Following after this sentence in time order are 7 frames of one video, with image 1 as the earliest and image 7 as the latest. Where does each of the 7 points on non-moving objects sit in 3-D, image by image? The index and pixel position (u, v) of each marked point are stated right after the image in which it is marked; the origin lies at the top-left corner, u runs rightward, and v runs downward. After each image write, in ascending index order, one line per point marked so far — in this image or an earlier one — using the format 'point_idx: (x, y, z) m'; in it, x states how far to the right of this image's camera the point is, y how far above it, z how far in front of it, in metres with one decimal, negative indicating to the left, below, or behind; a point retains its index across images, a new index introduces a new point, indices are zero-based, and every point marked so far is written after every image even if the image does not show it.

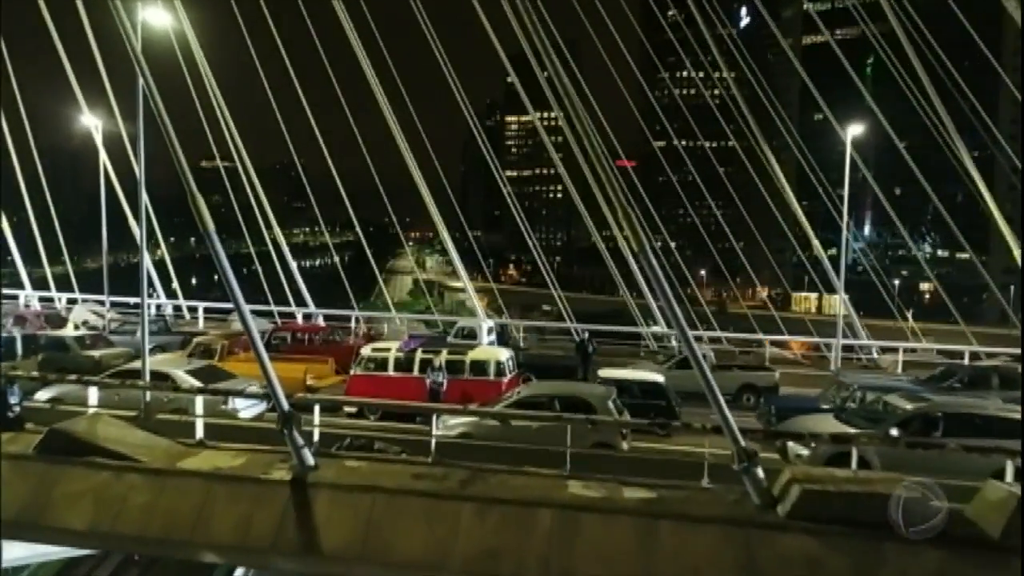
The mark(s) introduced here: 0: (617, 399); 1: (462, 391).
0: (+1.1, -1.2, +10.0) m
1: (-0.7, -1.4, +12.3) m
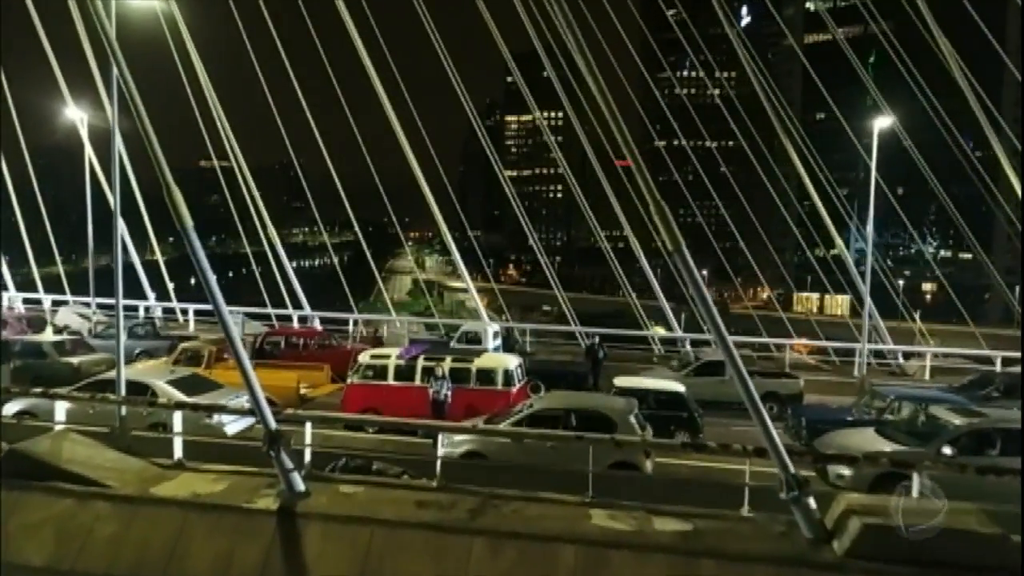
0: (+1.3, -1.2, +9.2) m
1: (-0.5, -1.4, +11.4) m
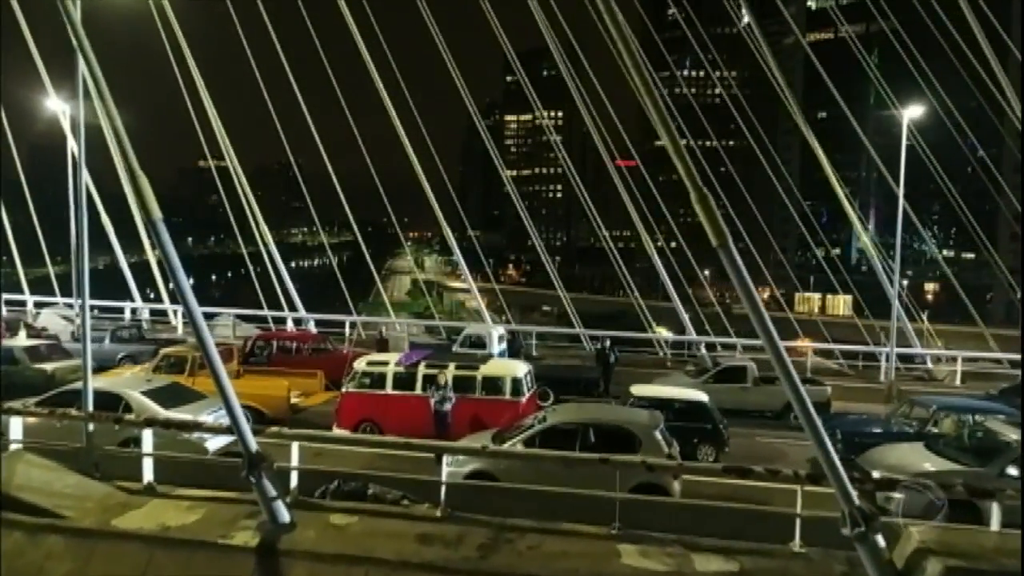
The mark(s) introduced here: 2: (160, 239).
0: (+1.4, -1.3, +8.3) m
1: (-0.4, -1.4, +10.5) m
2: (-2.3, +0.3, +6.1) m
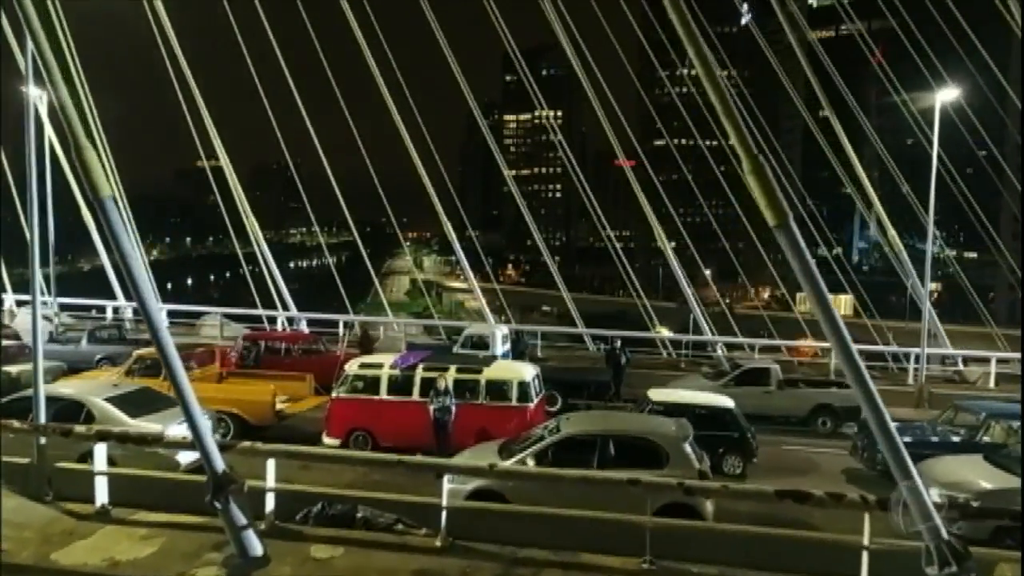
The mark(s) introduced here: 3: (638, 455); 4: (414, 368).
0: (+1.4, -1.2, +7.3) m
1: (-0.4, -1.4, +9.6) m
2: (-2.2, +0.4, +5.1) m
3: (+0.9, -1.3, +7.1) m
4: (-1.1, -0.8, +10.0) m
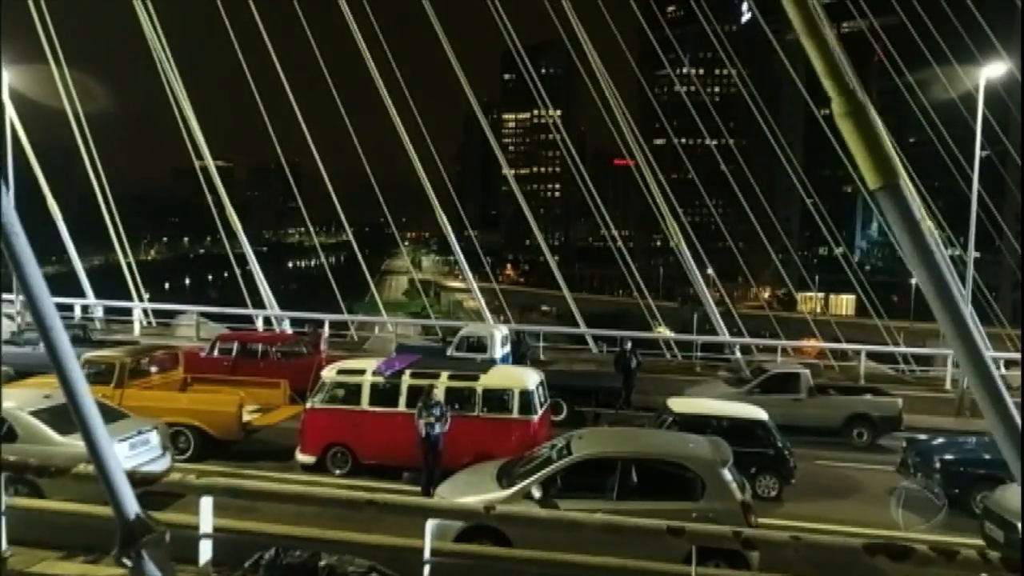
0: (+1.4, -1.2, +6.1) m
1: (-0.4, -1.3, +8.4) m
2: (-2.2, +0.4, +3.9) m
3: (+1.0, -1.2, +5.9) m
4: (-1.0, -0.8, +8.8) m
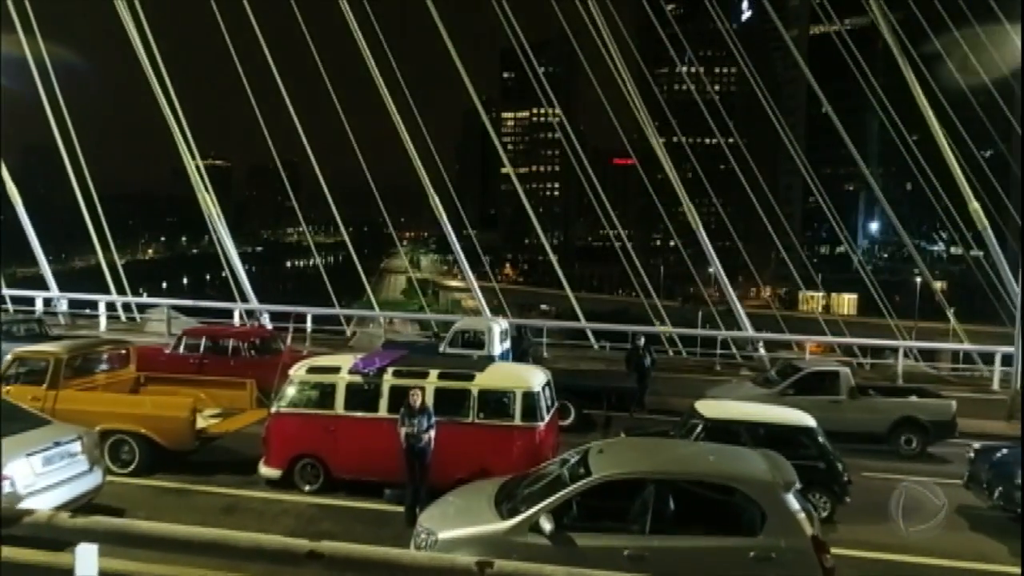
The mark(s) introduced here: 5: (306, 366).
0: (+1.5, -1.0, +4.8) m
1: (-0.4, -1.2, +7.1) m
2: (-2.2, +0.5, +2.6) m
3: (+1.0, -1.1, +4.6) m
4: (-1.0, -0.7, +7.5) m
5: (-1.6, -0.6, +7.4) m
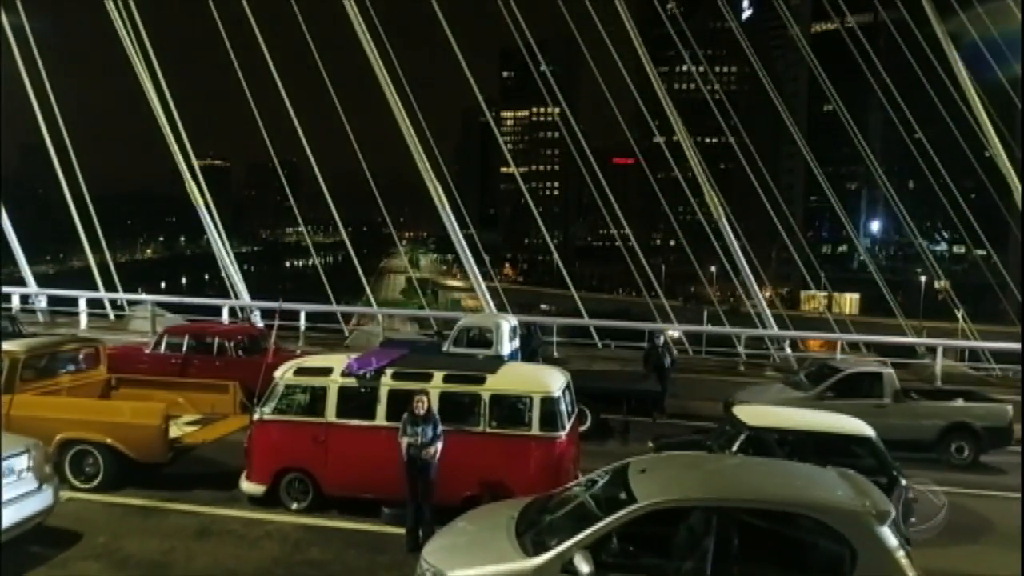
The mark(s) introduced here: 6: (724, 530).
0: (+1.6, -1.0, +3.9) m
1: (-0.3, -1.1, +6.2) m
2: (-2.1, +0.6, +1.7) m
3: (+1.1, -1.0, +3.7) m
4: (-0.9, -0.6, +6.6) m
5: (-1.5, -0.6, +6.6) m
6: (+0.8, -0.9, +3.8) m
